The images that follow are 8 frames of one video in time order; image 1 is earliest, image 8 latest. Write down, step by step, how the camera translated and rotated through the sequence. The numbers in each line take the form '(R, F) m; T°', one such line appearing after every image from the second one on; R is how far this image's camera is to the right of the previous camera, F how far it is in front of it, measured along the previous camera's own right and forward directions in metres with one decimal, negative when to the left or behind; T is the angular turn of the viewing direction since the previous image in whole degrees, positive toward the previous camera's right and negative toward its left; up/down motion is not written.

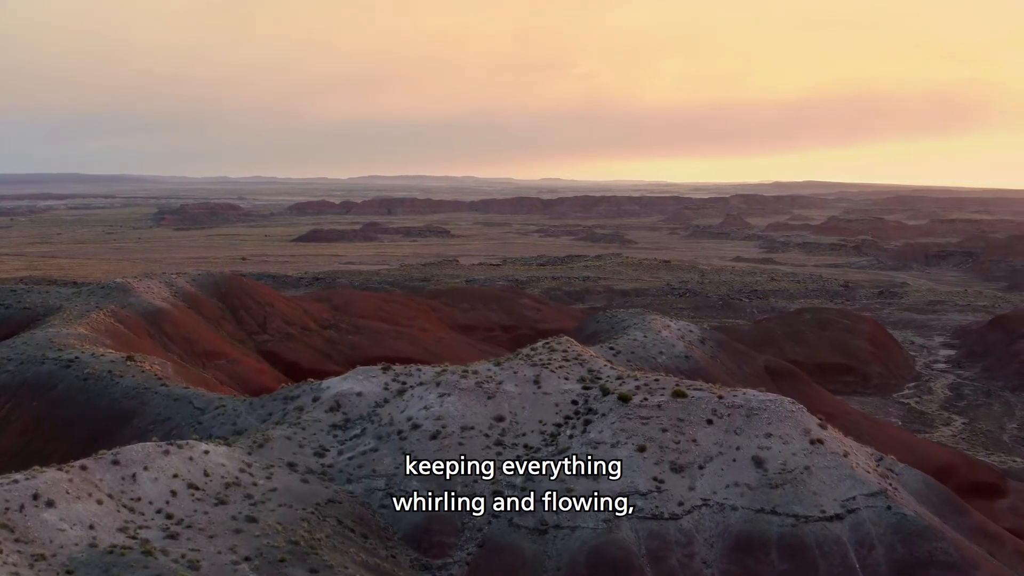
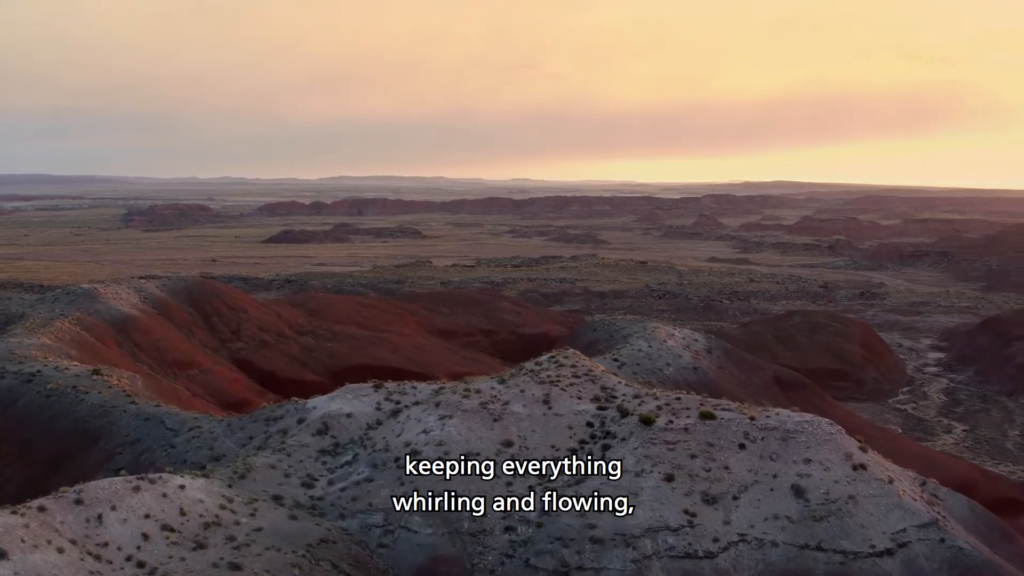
(-0.4, +0.9) m; +2°
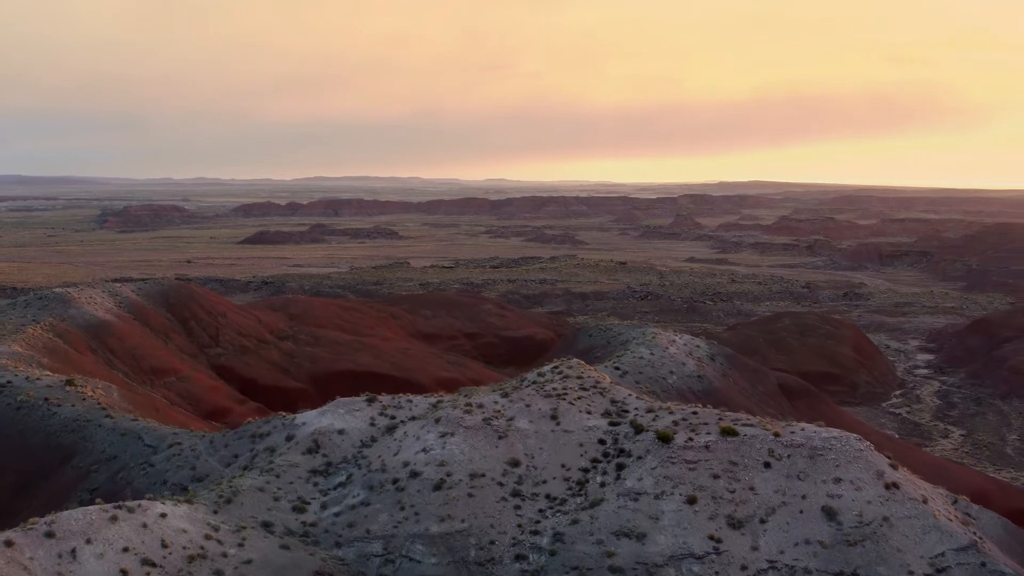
(-0.3, +0.6) m; +2°
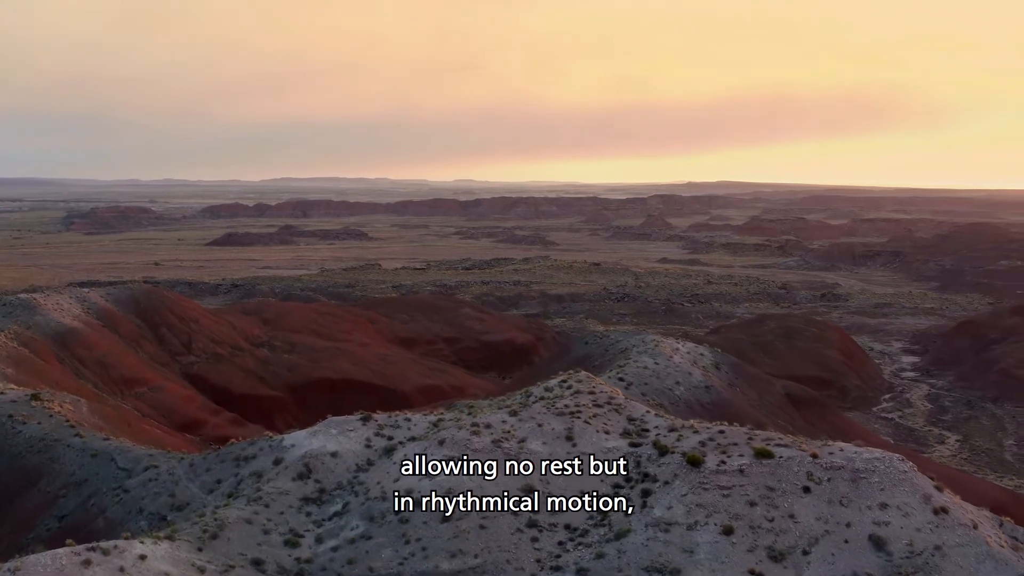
(-0.4, +0.7) m; +2°
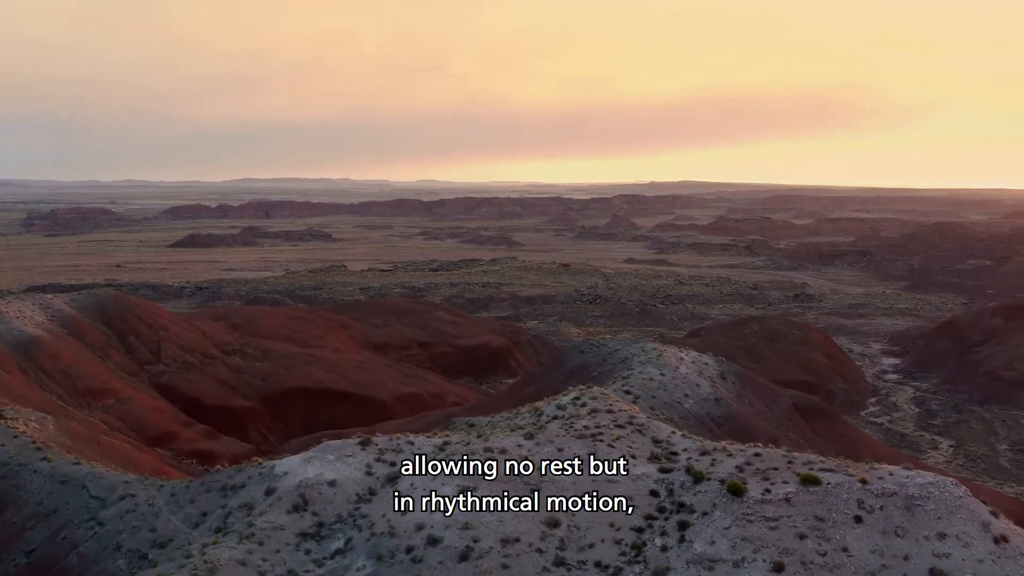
(-0.5, +0.7) m; +3°
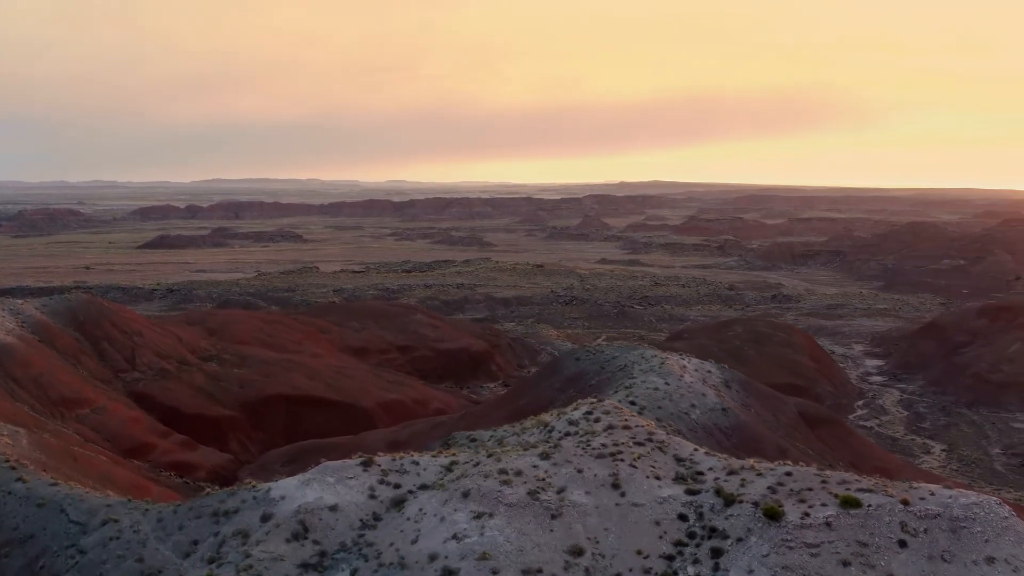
(-0.4, +0.5) m; +2°
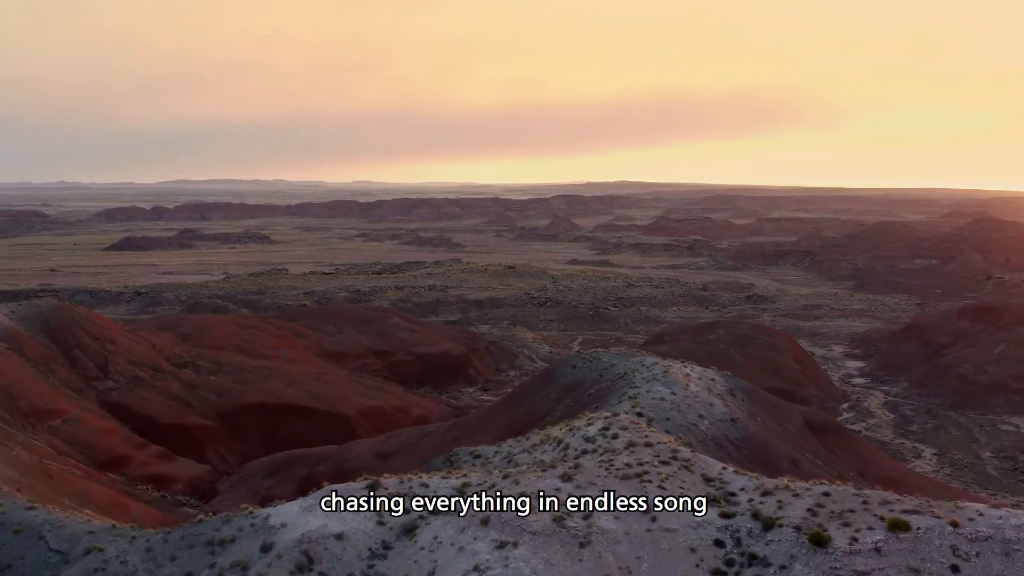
(-0.5, +0.5) m; +2°
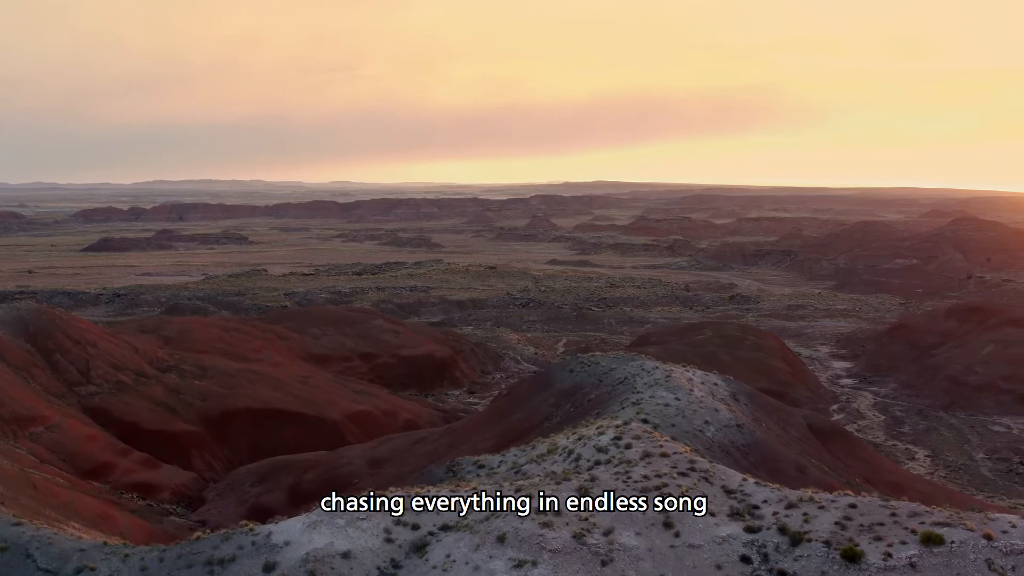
(-0.3, +0.3) m; +2°
